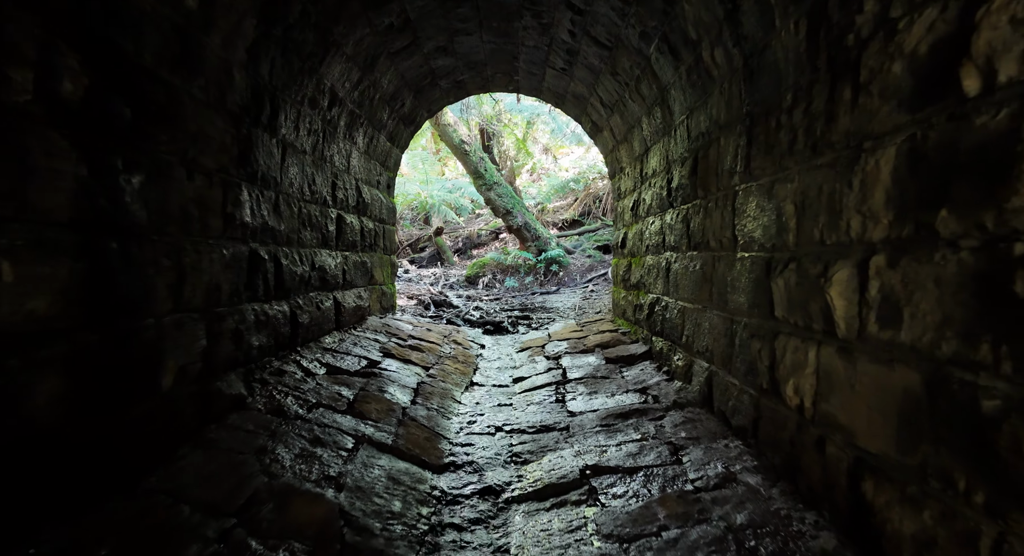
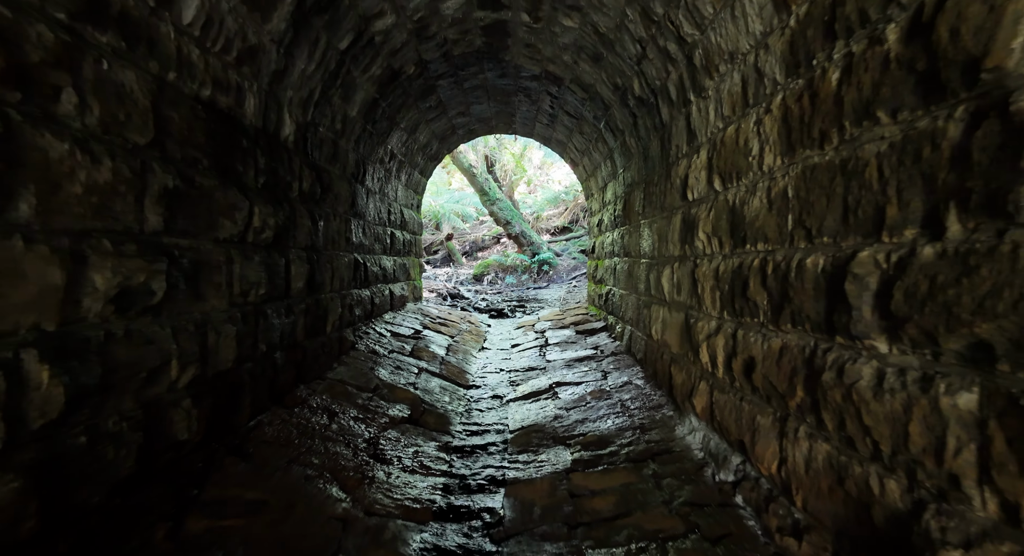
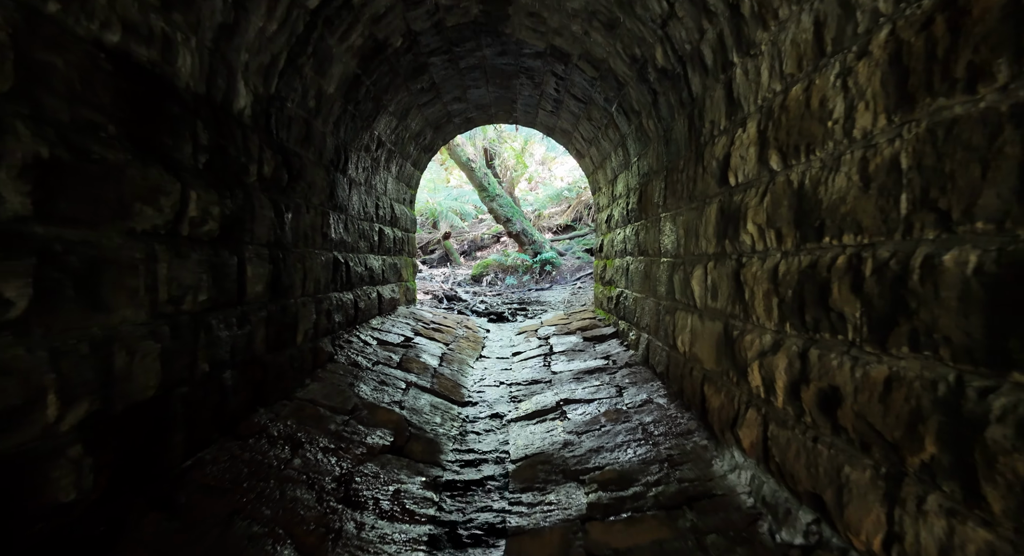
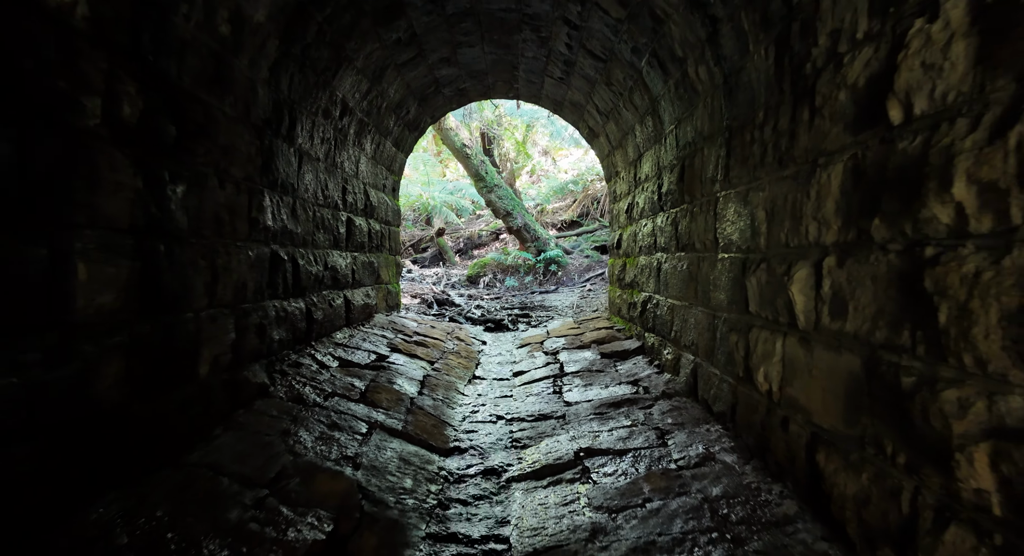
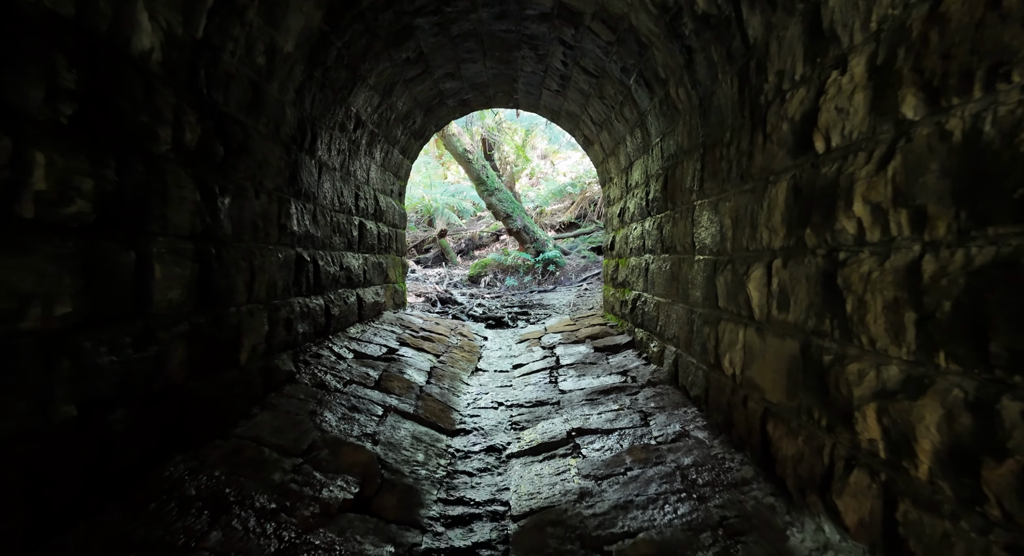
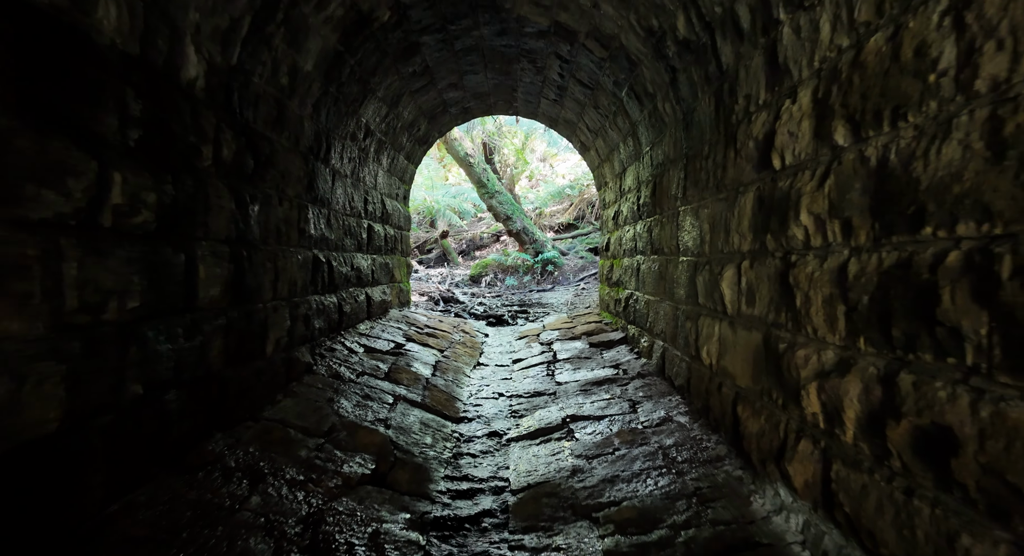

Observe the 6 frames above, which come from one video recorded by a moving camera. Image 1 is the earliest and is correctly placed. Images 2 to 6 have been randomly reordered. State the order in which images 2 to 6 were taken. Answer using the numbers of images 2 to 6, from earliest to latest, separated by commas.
4, 5, 6, 3, 2
